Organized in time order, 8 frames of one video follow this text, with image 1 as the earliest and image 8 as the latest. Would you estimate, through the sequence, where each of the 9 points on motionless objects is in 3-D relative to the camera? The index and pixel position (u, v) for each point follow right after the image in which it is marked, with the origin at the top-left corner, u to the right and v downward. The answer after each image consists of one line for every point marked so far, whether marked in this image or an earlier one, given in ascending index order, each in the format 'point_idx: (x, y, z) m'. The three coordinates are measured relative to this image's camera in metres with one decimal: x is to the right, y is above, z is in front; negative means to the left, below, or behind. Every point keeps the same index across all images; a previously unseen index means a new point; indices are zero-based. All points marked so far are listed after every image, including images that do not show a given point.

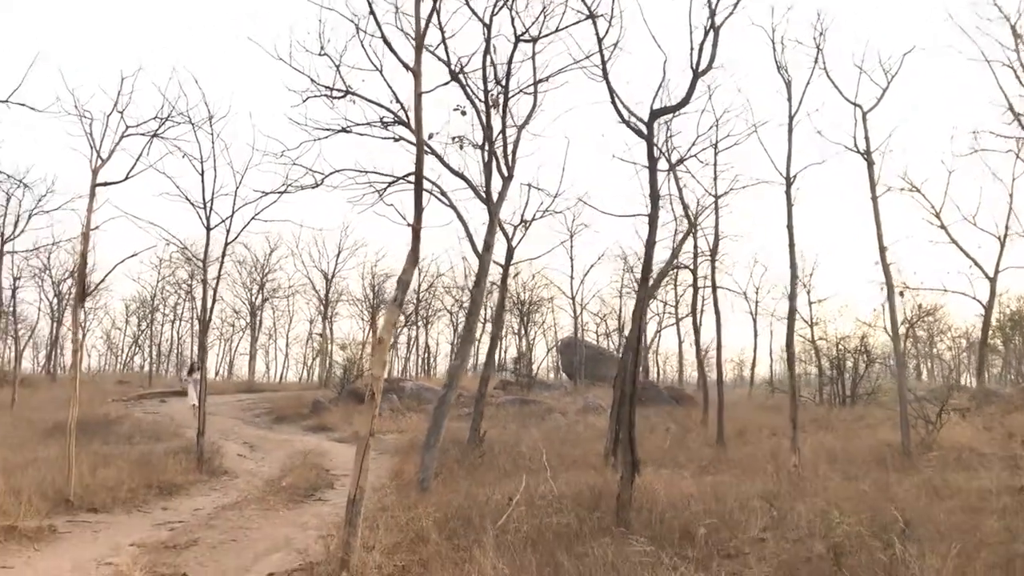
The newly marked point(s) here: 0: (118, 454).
0: (-6.0, -2.5, +15.1) m
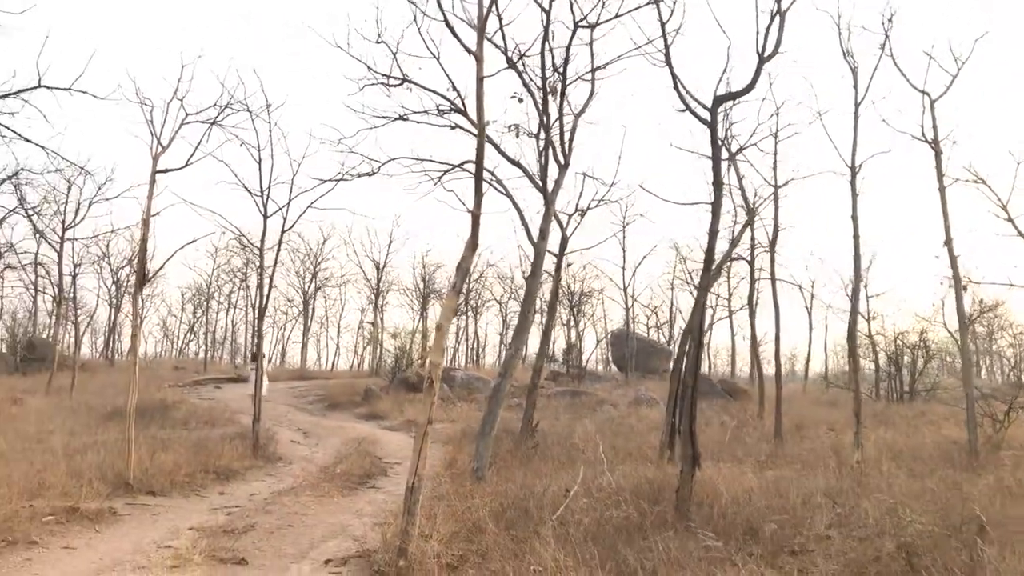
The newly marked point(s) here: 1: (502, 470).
0: (-5.2, -2.3, +15.3) m
1: (-0.1, -2.1, +11.2) m
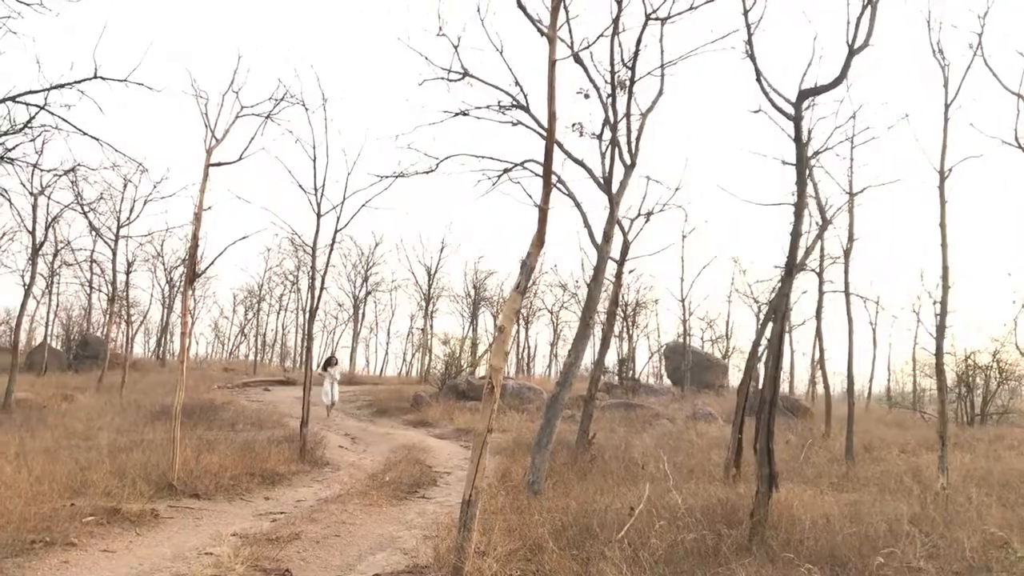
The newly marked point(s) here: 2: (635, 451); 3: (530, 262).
0: (-4.4, -2.3, +15.0) m
1: (+0.5, -2.1, +10.7) m
2: (+1.8, -2.3, +14.0) m
3: (+0.1, +0.2, +6.8) m
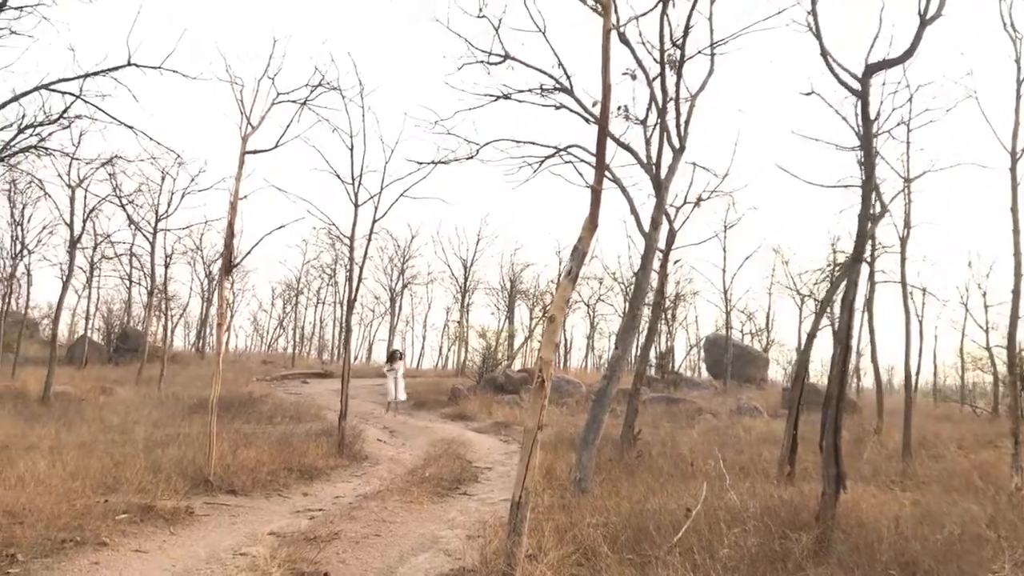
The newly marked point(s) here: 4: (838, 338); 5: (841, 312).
0: (-3.7, -2.2, +14.7) m
1: (+1.0, -2.0, +10.3) m
2: (+2.3, -2.2, +13.6) m
3: (+0.4, +0.3, +6.4) m
4: (+2.5, -0.4, +7.5) m
5: (+2.5, -0.2, +7.5) m
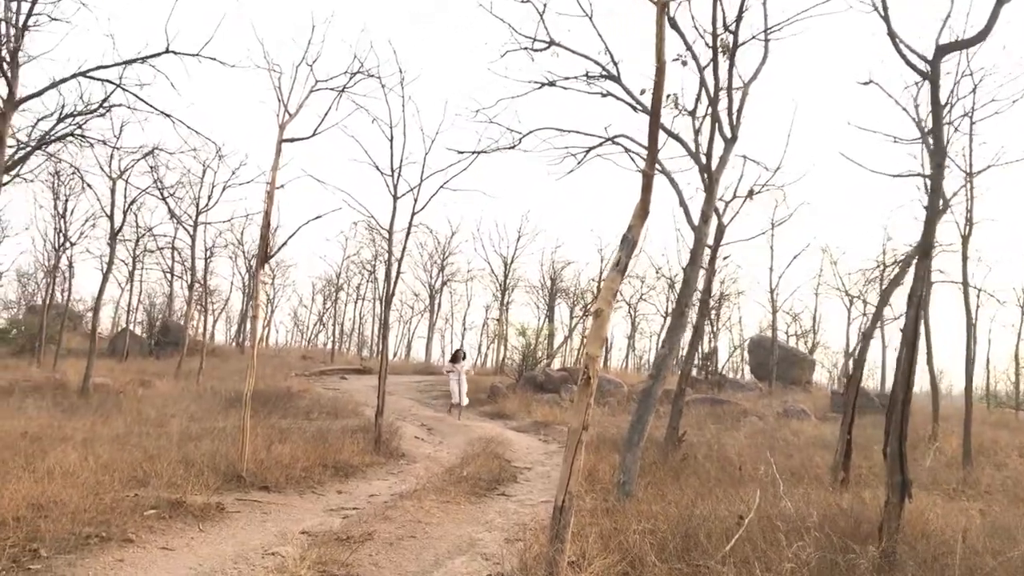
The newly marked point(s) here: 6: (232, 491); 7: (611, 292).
0: (-3.2, -2.1, +14.5) m
1: (+1.4, -1.9, +9.8) m
2: (+2.9, -2.1, +13.1) m
3: (+0.7, +0.3, +6.0) m
4: (+2.8, -0.3, +7.1) m
5: (+2.8, -0.1, +7.0) m
6: (-2.8, -2.0, +9.8) m
7: (+0.6, 0.0, +5.9) m
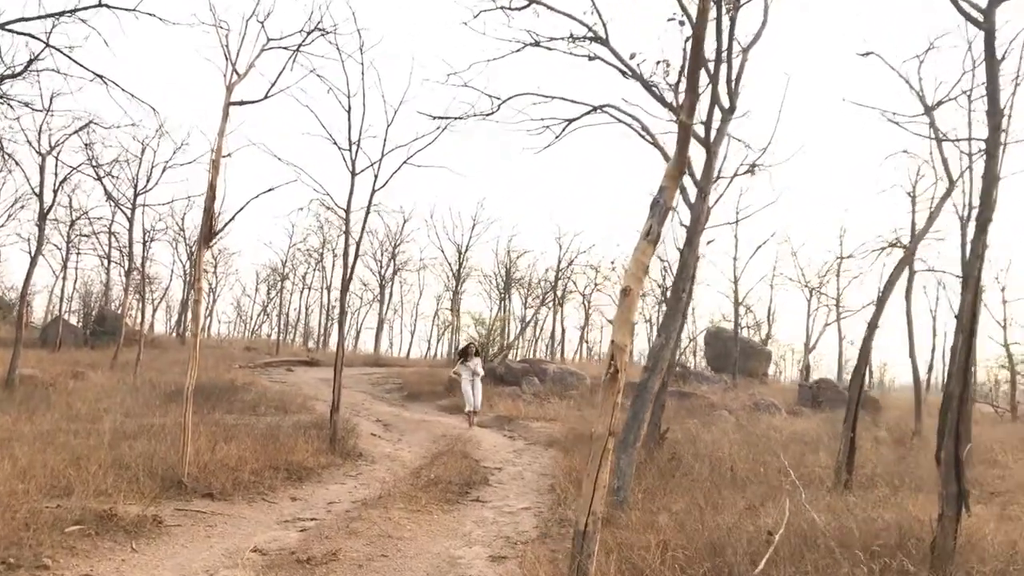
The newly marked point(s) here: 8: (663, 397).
0: (-3.6, -1.8, +13.2) m
1: (+1.2, -1.8, +8.8) m
2: (+2.5, -2.0, +12.2) m
3: (+0.8, +0.4, +4.9) m
4: (+2.8, -0.2, +6.1) m
5: (+2.8, 0.0, +6.1) m
6: (-2.9, -1.8, +8.6) m
7: (+0.6, +0.1, +4.8) m
8: (+1.8, -1.3, +11.9) m
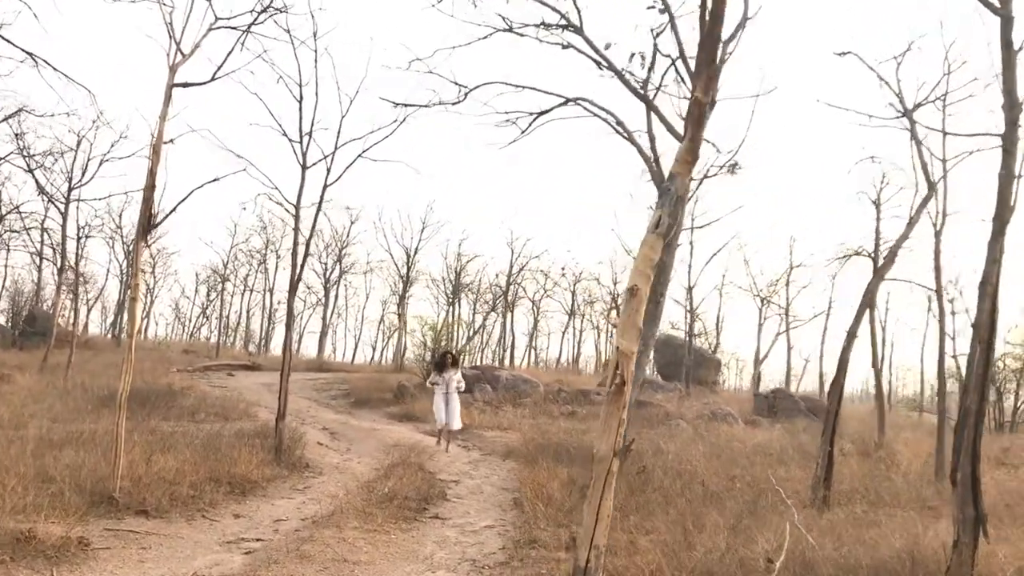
0: (-4.1, -1.8, +12.4) m
1: (+0.9, -1.8, +8.3) m
2: (+2.0, -2.0, +11.7) m
3: (+0.7, +0.4, +4.3) m
4: (+2.6, -0.3, +5.7) m
5: (+2.7, -0.1, +5.6) m
6: (-3.2, -1.8, +7.8) m
7: (+0.6, +0.1, +4.2) m
8: (+1.4, -1.4, +11.4) m
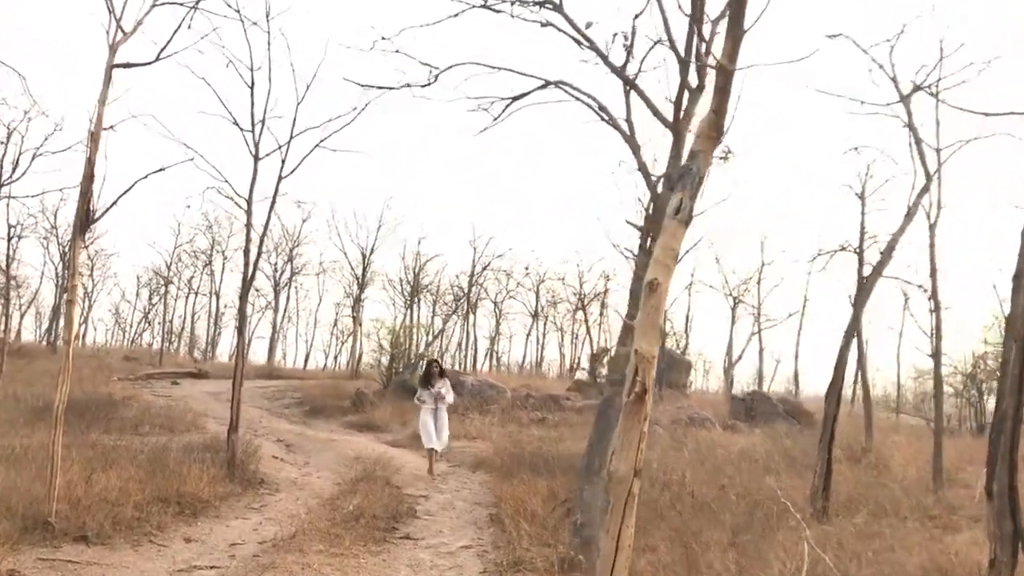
0: (-4.5, -1.8, +11.3) m
1: (+0.8, -1.8, +7.4) m
2: (+1.7, -2.0, +10.9) m
3: (+0.7, +0.5, +3.5) m
4: (+2.6, -0.2, +4.9) m
5: (+2.6, 0.0, +4.9) m
6: (-3.3, -1.8, +6.8) m
7: (+0.6, +0.2, +3.4) m
8: (+1.1, -1.3, +10.6) m
